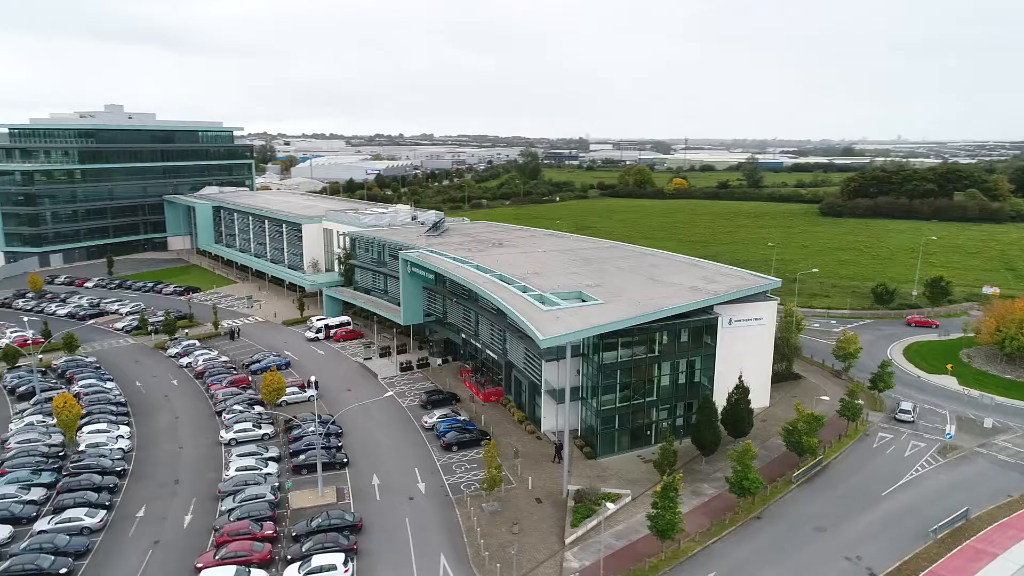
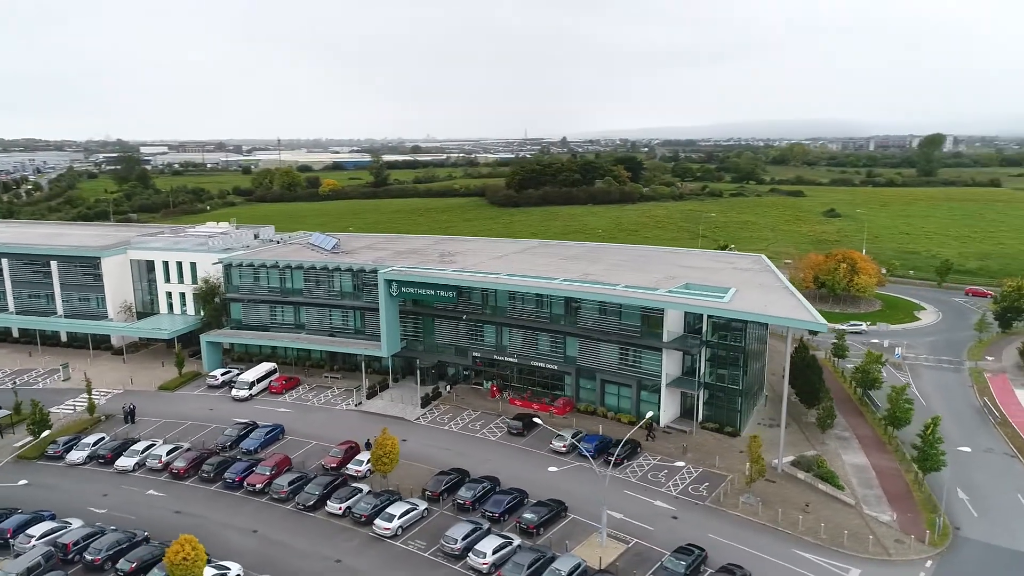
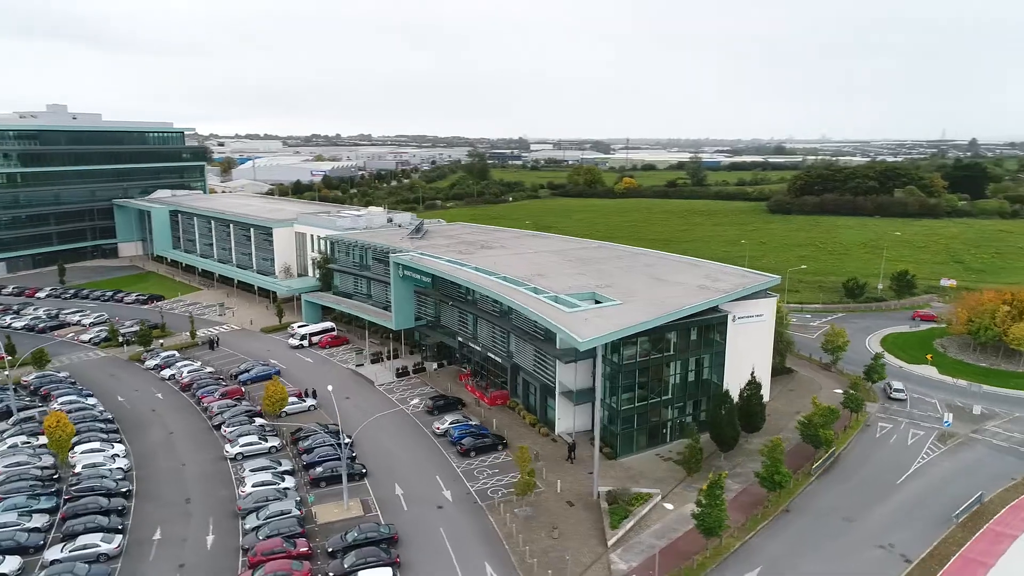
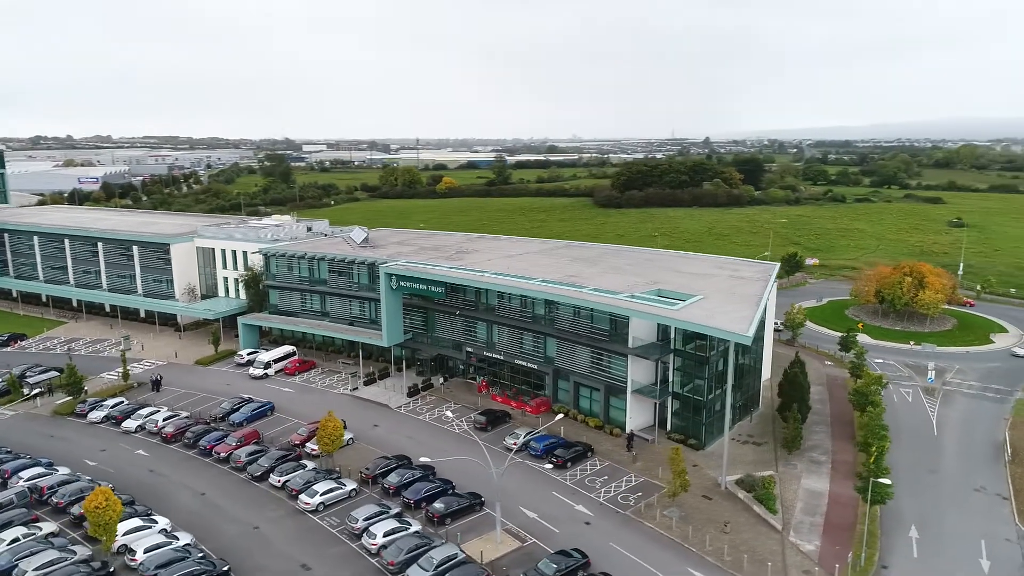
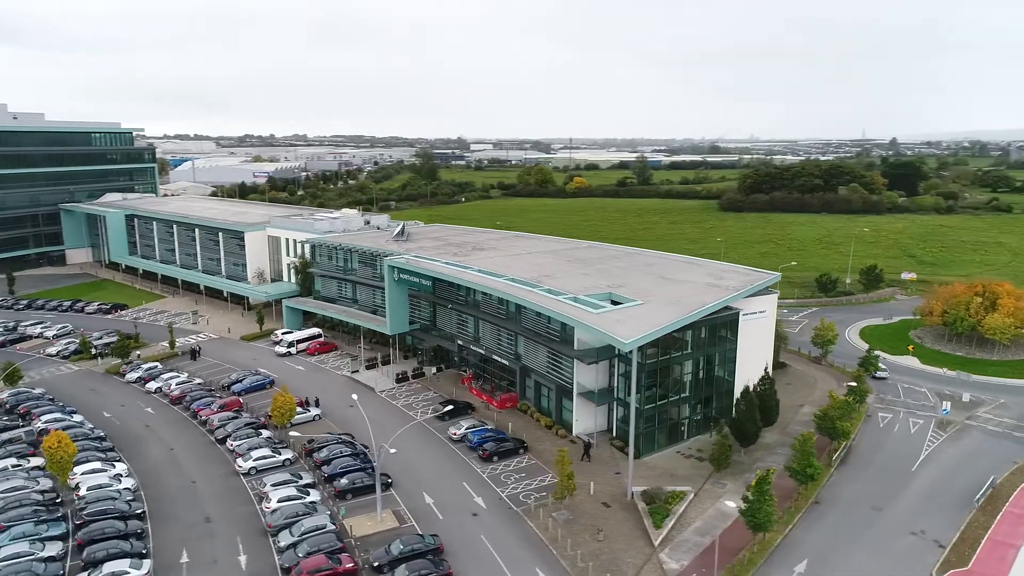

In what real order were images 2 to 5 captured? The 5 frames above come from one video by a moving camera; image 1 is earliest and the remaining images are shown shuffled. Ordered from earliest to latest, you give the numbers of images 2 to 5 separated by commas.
3, 5, 4, 2
